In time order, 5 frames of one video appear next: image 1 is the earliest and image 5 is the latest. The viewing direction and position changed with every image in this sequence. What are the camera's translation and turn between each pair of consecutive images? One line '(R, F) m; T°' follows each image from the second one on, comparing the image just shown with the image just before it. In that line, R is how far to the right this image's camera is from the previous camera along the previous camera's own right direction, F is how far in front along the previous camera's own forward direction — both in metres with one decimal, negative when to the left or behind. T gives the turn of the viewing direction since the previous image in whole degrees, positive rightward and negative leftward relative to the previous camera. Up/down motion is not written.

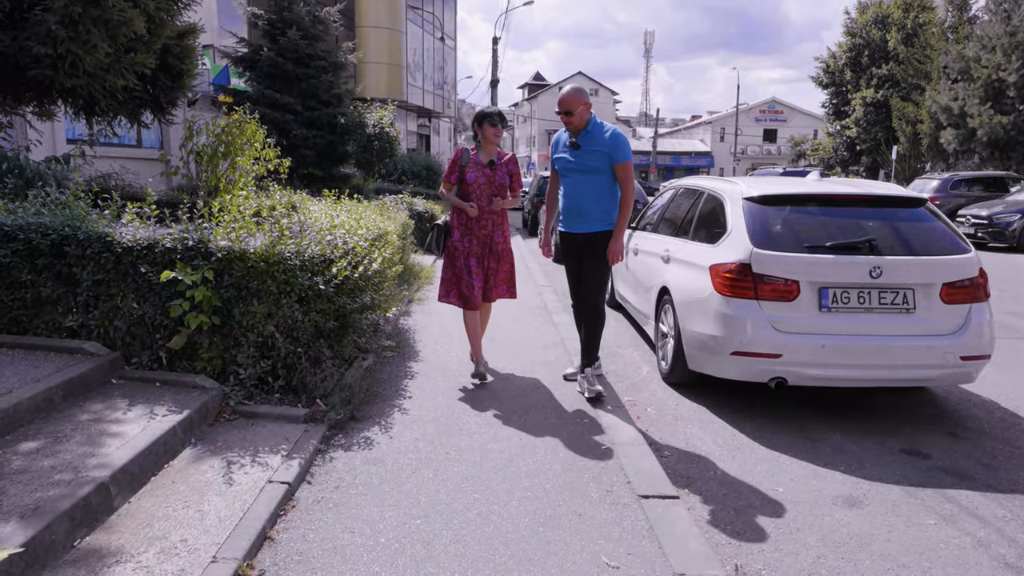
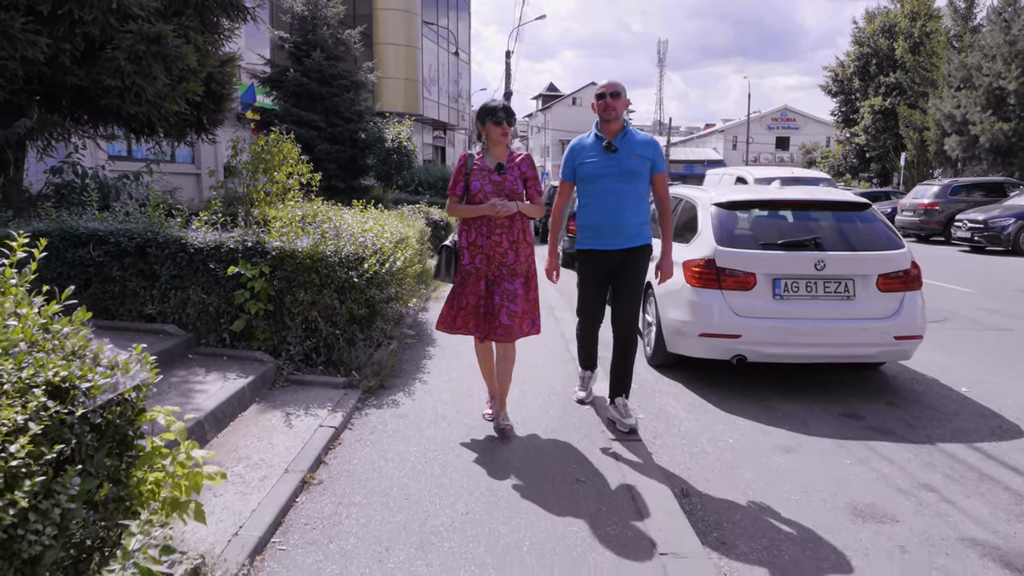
(+0.1, -0.9) m; -1°
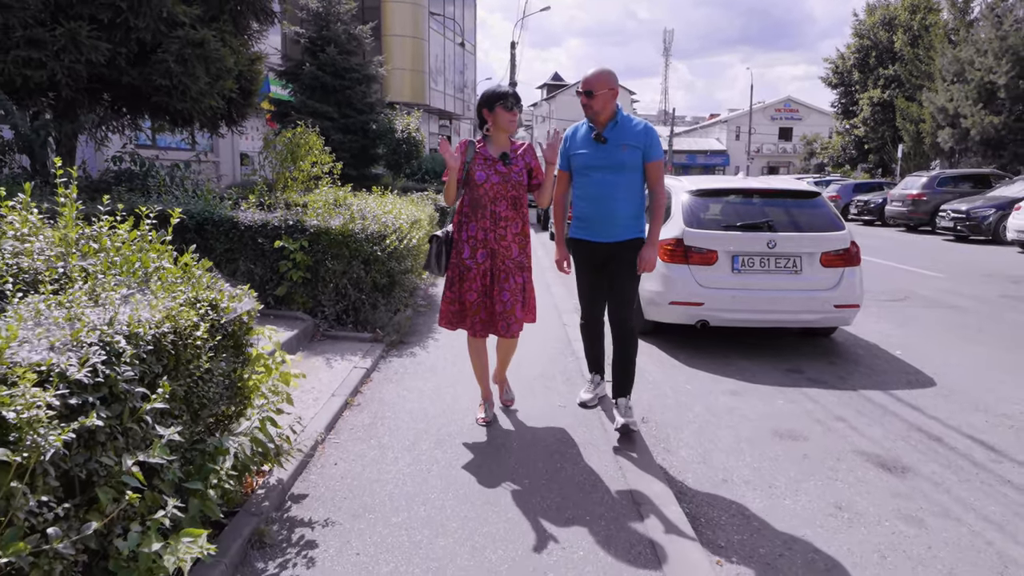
(+0.1, -1.0) m; 0°
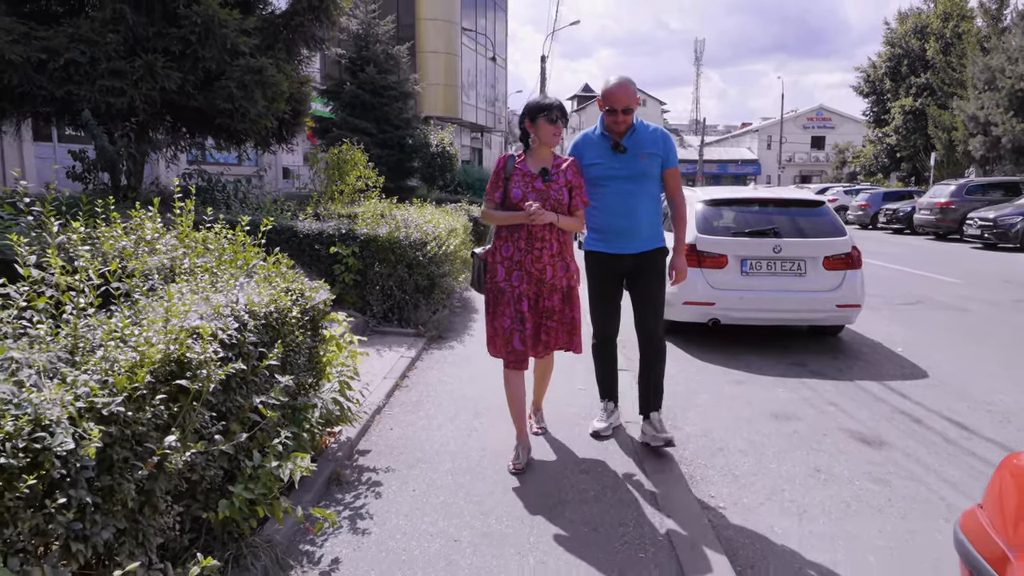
(0.0, -0.7) m; -3°
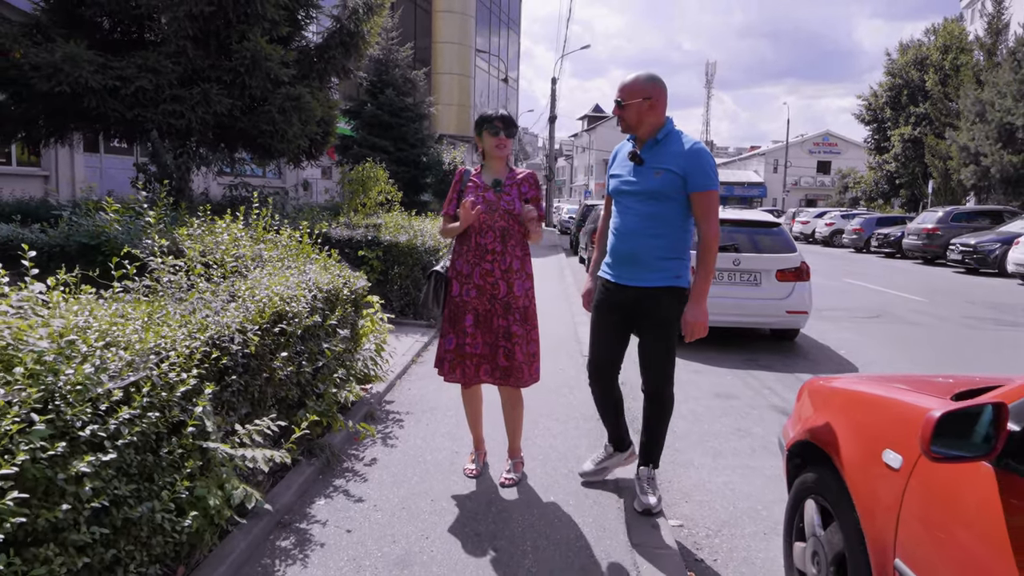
(+0.1, -1.2) m; -1°
